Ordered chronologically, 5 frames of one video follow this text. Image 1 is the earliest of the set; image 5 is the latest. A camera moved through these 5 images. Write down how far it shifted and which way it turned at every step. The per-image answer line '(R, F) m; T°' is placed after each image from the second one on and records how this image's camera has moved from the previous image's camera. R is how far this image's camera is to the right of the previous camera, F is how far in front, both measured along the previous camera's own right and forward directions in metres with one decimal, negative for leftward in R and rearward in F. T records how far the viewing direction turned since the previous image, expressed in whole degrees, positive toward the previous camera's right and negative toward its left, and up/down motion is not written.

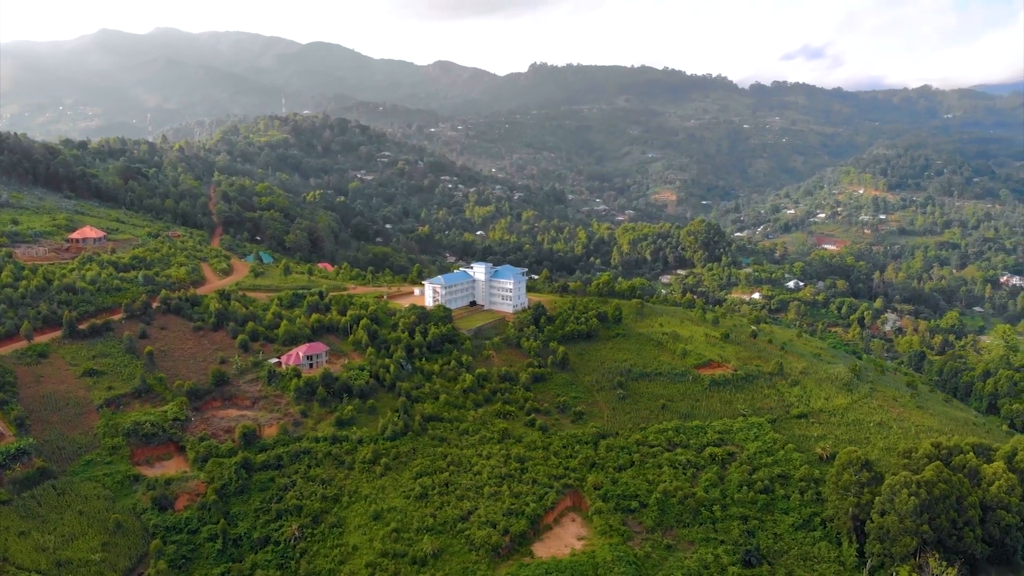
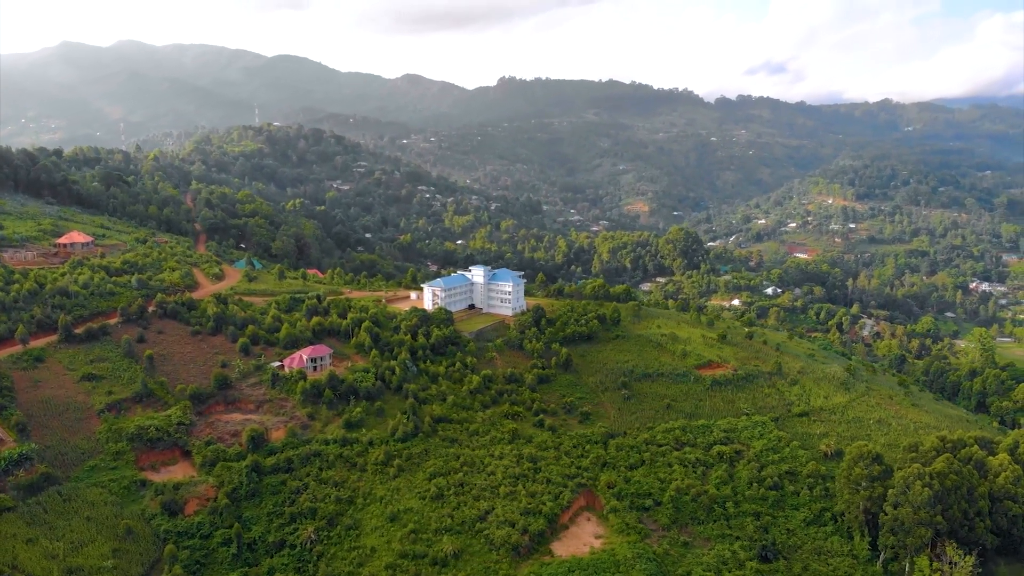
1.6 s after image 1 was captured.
(-1.2, +0.1) m; +2°
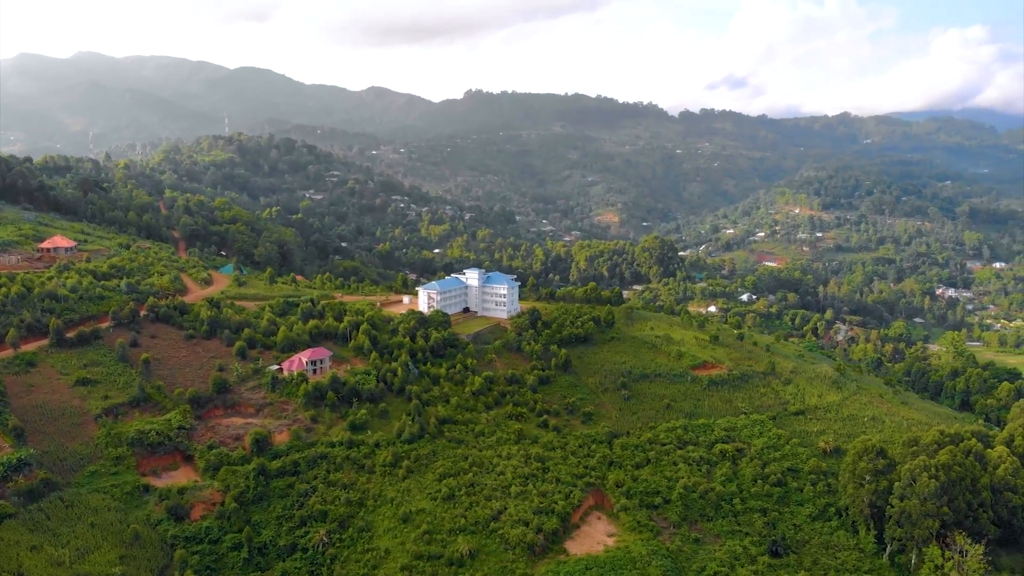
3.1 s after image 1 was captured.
(-1.2, +0.1) m; +2°
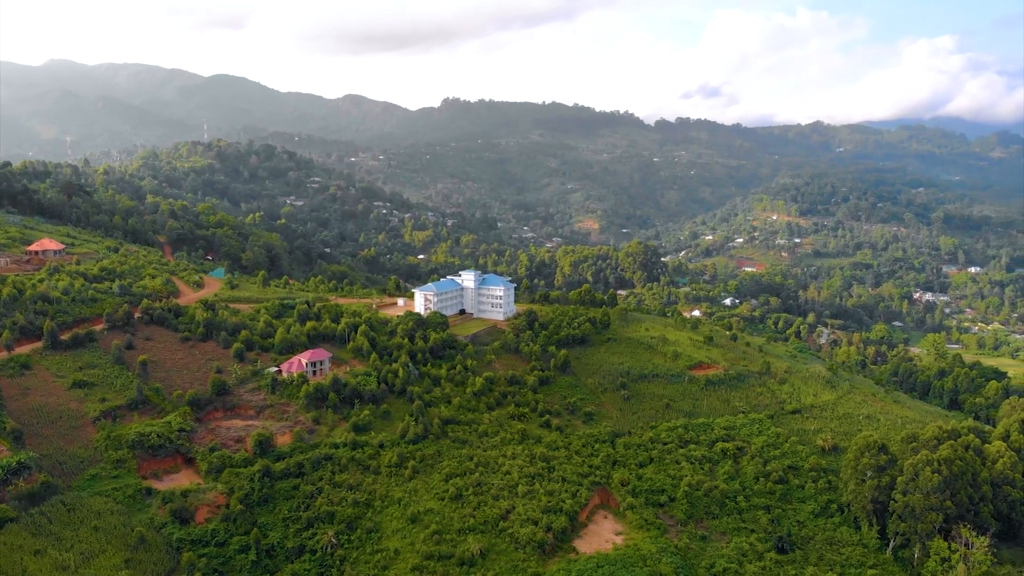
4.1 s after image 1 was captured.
(-0.8, +0.1) m; +1°
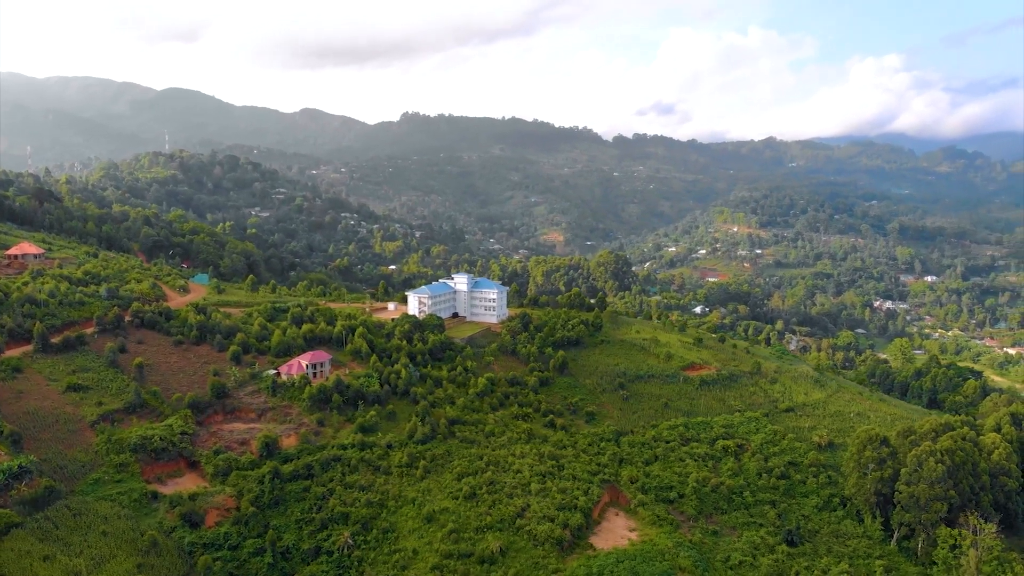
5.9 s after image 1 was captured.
(-1.4, +0.1) m; +3°
